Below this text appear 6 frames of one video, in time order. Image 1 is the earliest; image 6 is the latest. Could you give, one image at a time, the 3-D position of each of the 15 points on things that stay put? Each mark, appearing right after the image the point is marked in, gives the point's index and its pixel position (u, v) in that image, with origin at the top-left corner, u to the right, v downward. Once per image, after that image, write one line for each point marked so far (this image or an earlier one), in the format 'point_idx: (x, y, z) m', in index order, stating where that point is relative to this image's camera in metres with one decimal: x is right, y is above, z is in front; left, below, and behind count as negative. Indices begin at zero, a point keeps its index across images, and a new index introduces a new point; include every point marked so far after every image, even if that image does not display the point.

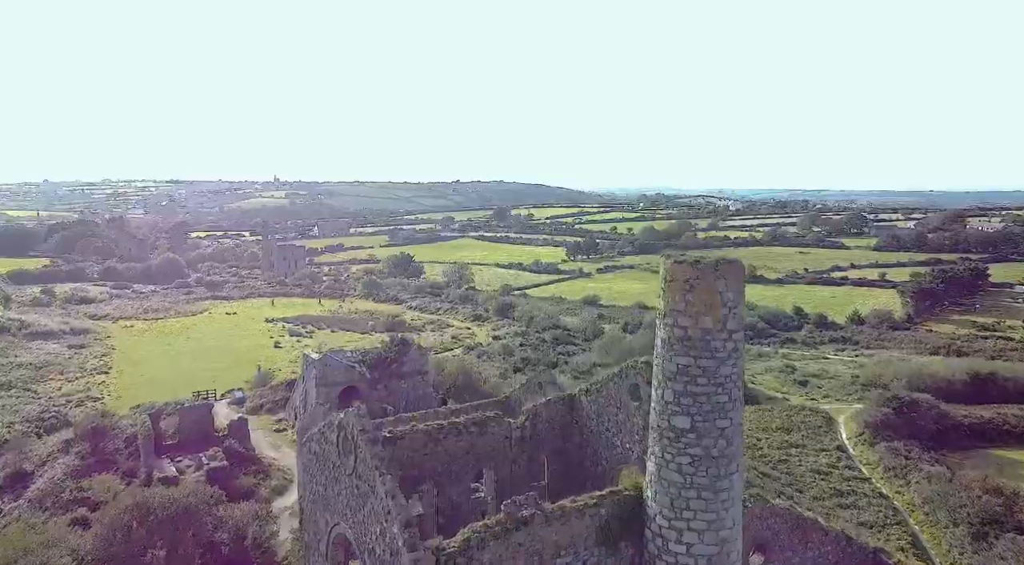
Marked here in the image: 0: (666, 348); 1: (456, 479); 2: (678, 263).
0: (+2.5, -1.1, +12.4) m
1: (-1.2, -4.4, +16.9) m
2: (+2.7, +0.3, +12.3) m
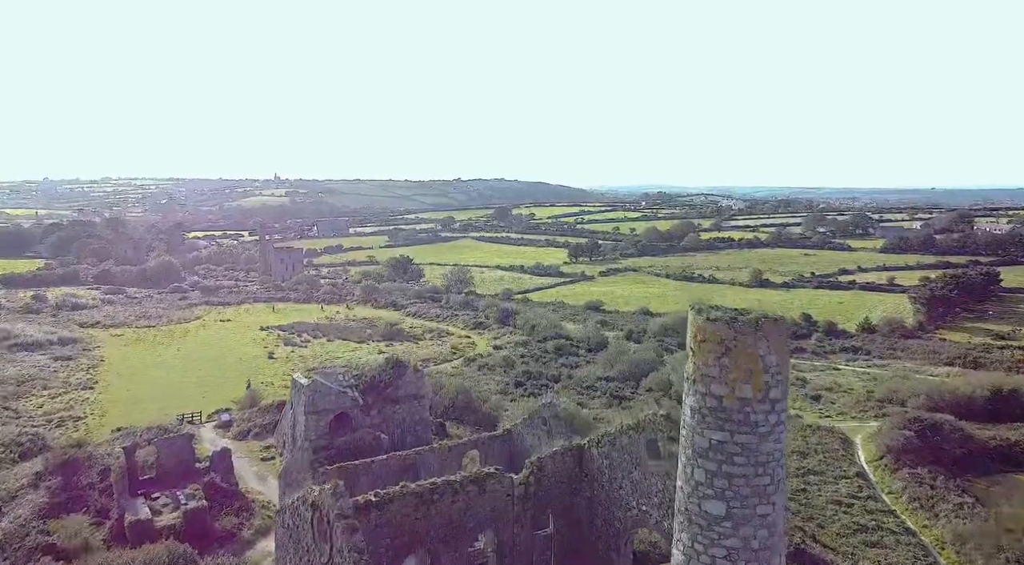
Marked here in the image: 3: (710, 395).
0: (+2.6, -1.9, +10.5) m
1: (-1.2, -5.2, +15.0) m
2: (+2.7, -0.5, +10.4) m
3: (+2.7, -1.5, +10.4) m
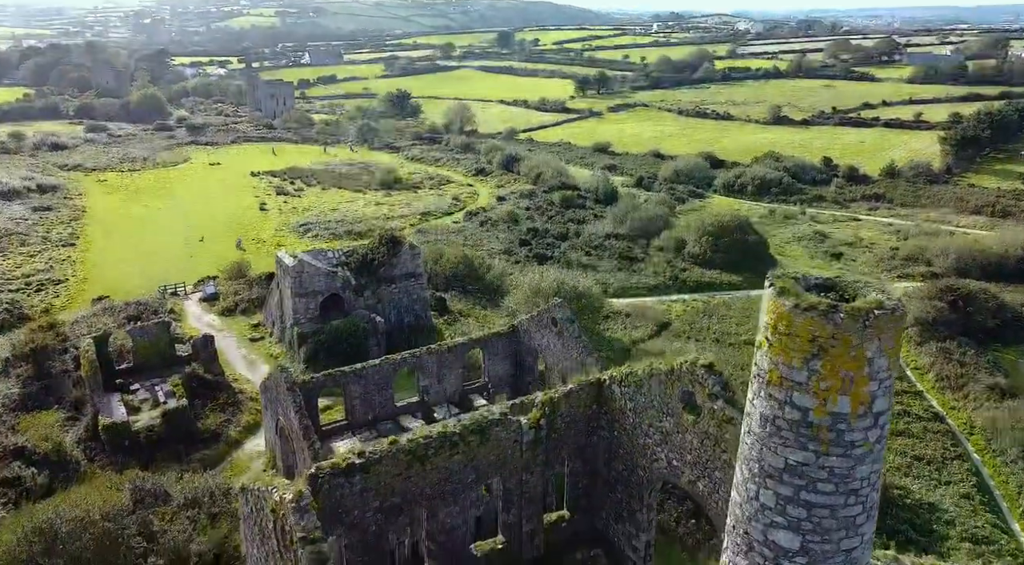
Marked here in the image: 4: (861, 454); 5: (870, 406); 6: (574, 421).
0: (+2.7, -1.6, +7.9) m
1: (-1.0, -3.7, +13.0) m
2: (+2.8, -0.3, +7.4) m
3: (+2.8, -1.2, +7.7) m
4: (+3.5, -1.7, +7.7) m
5: (+3.6, -1.2, +7.5) m
6: (+1.1, -2.6, +14.0) m
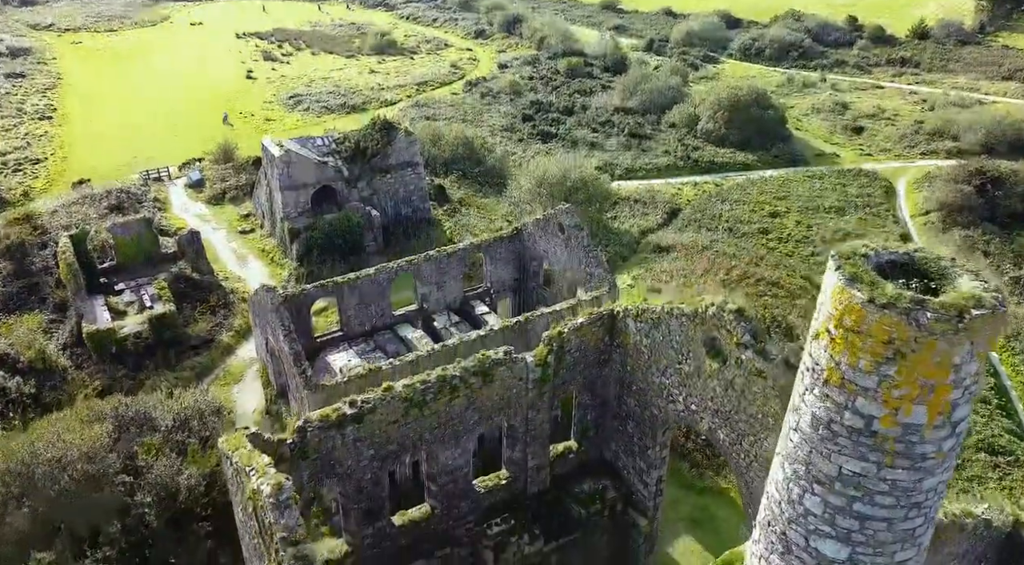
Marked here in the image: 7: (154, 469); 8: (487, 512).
0: (+2.8, -1.4, +6.7) m
1: (-1.0, -2.6, +12.1) m
2: (+2.9, -0.2, +6.0) m
3: (+2.9, -1.1, +6.4) m
4: (+3.6, -1.6, +6.5) m
5: (+3.6, -1.1, +6.3) m
6: (+1.2, -1.2, +12.9) m
7: (-6.3, -3.3, +13.4) m
8: (-0.4, -4.0, +13.2) m
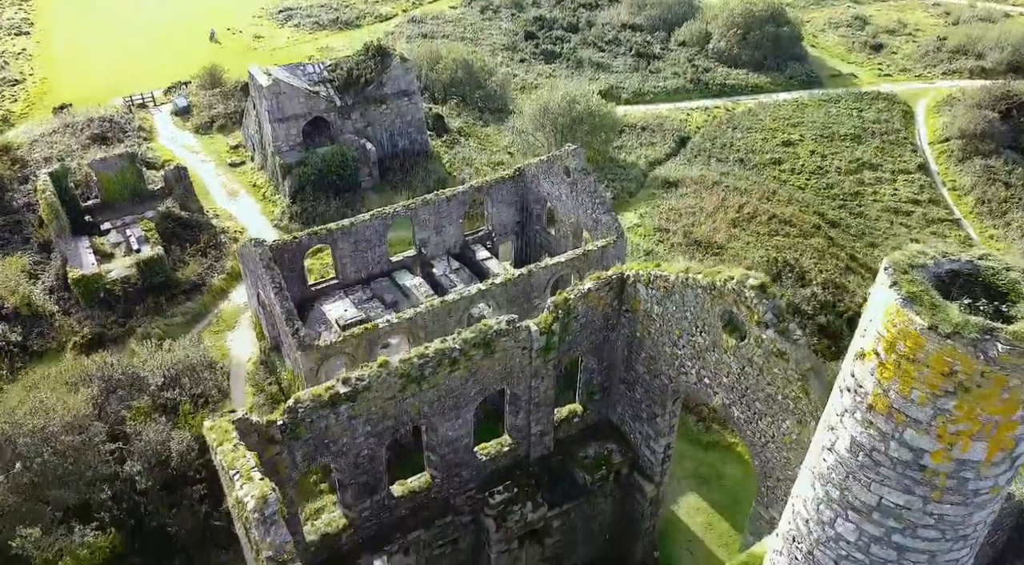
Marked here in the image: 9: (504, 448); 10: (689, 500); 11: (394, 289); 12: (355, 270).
0: (+2.8, -1.5, +6.0) m
1: (-0.9, -2.0, +11.6) m
2: (+3.0, -0.3, +5.2) m
3: (+3.0, -1.2, +5.7) m
4: (+3.6, -1.7, +5.8) m
5: (+3.7, -1.2, +5.5) m
6: (+1.3, -0.6, +12.2) m
7: (-6.3, -2.6, +12.9) m
8: (-0.4, -3.3, +12.8) m
9: (-0.1, -2.8, +12.8) m
10: (+3.6, -4.4, +15.2) m
11: (-2.8, -0.2, +17.9) m
12: (-3.7, +0.3, +17.8) m
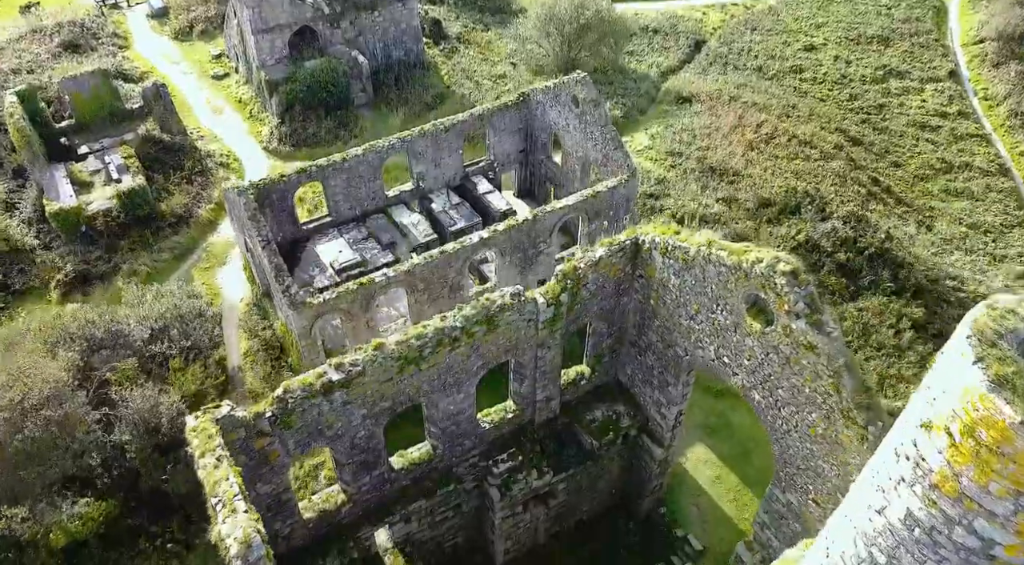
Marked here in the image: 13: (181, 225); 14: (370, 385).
0: (+2.9, -1.8, +5.3) m
1: (-0.8, -1.5, +10.9) m
2: (+3.0, -0.8, +4.3) m
3: (+3.0, -1.6, +5.0) m
4: (+3.7, -2.1, +5.2) m
5: (+3.7, -1.7, +4.8) m
6: (+1.3, -0.1, +11.3) m
7: (-6.2, -1.9, +12.3) m
8: (-0.3, -2.6, +12.3) m
9: (-0.1, -2.1, +12.2) m
10: (+3.7, -3.3, +14.9) m
11: (-2.7, +1.2, +16.8) m
12: (-3.6, +1.7, +16.7) m
13: (-8.3, +1.4, +19.0) m
14: (-1.9, -1.3, +9.9) m
